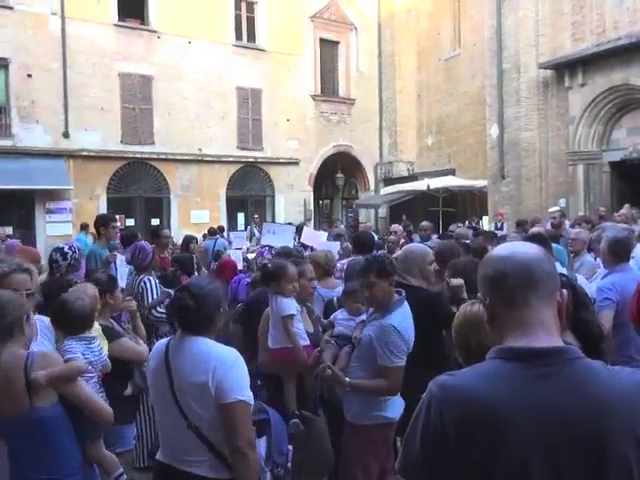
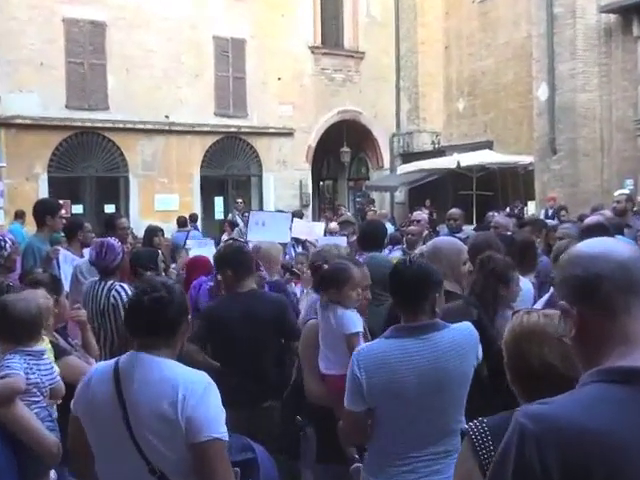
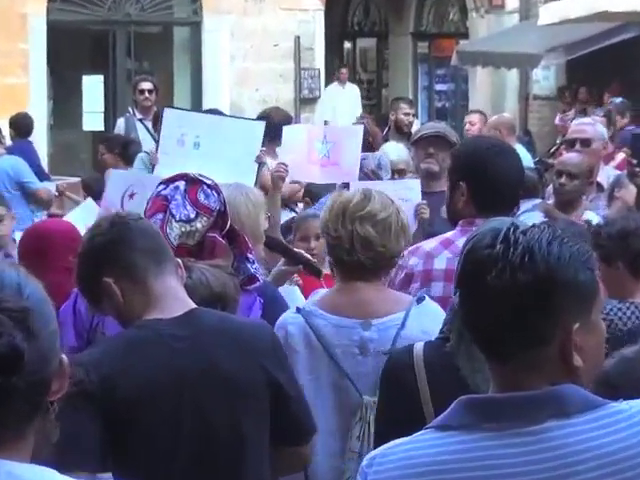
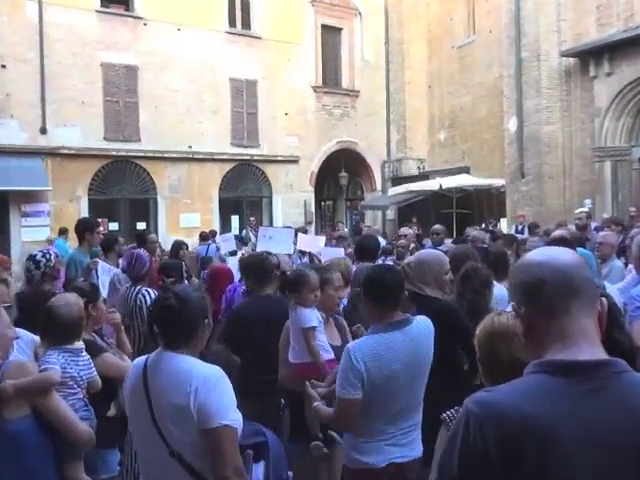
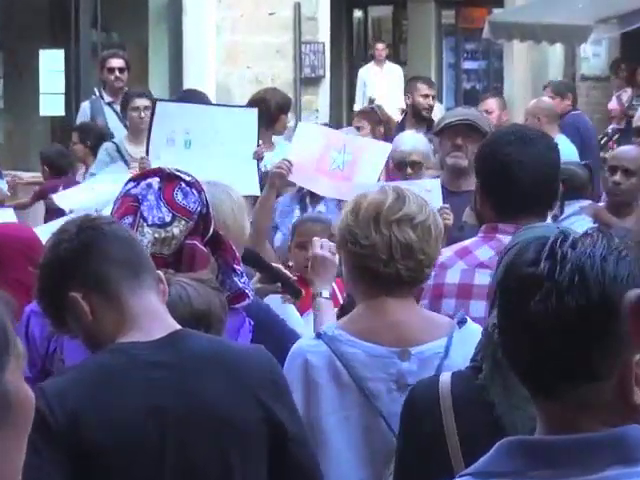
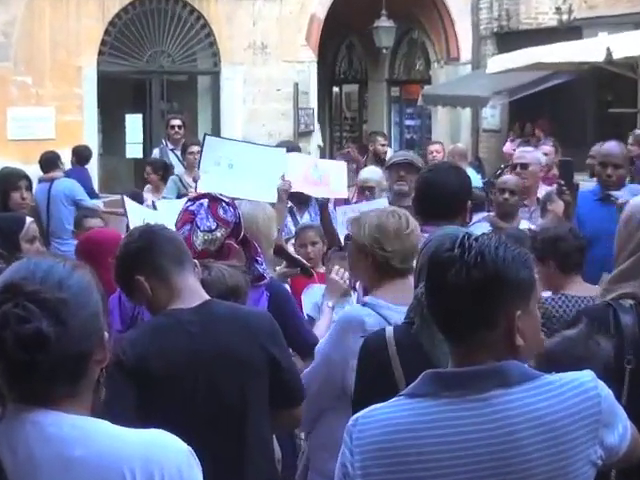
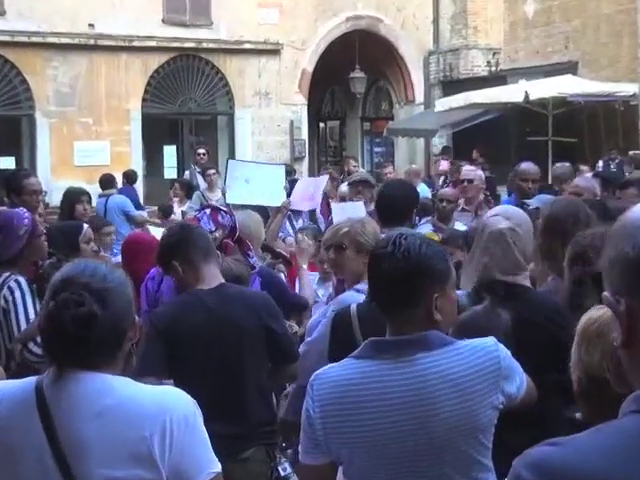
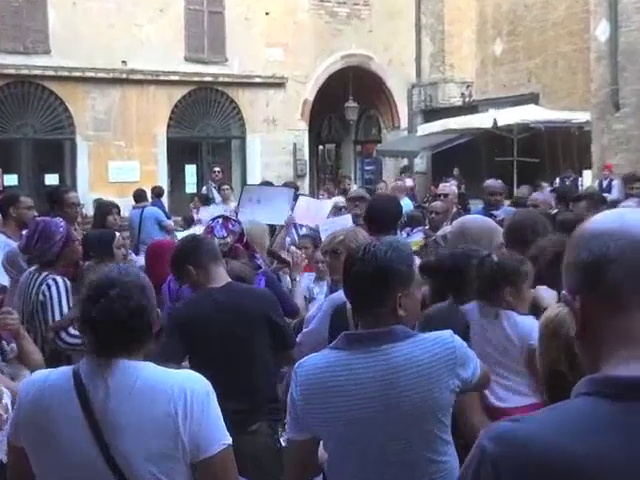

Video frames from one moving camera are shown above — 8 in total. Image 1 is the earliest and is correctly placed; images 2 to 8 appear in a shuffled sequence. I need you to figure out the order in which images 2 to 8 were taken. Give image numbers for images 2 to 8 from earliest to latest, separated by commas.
4, 2, 8, 7, 6, 3, 5
